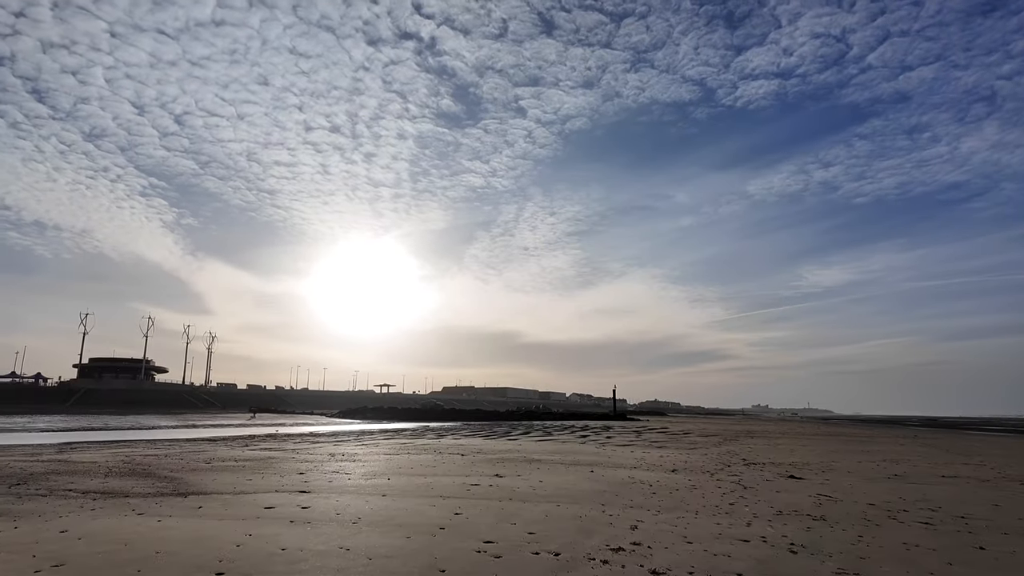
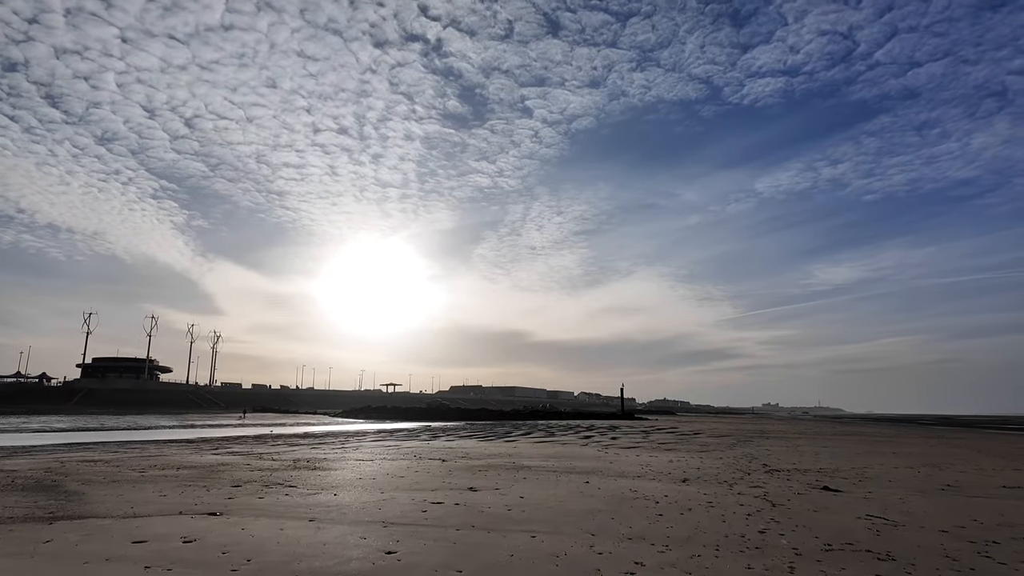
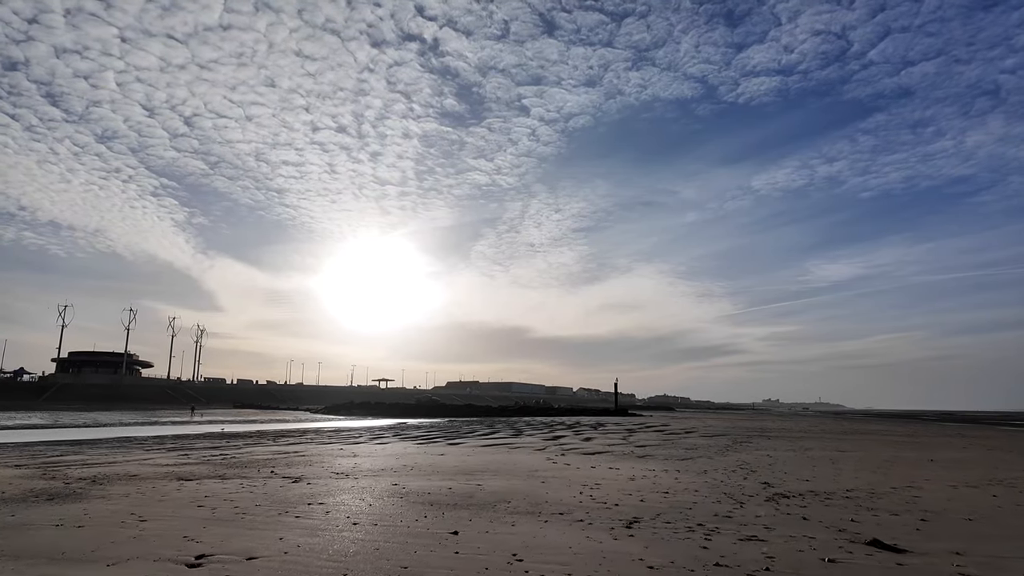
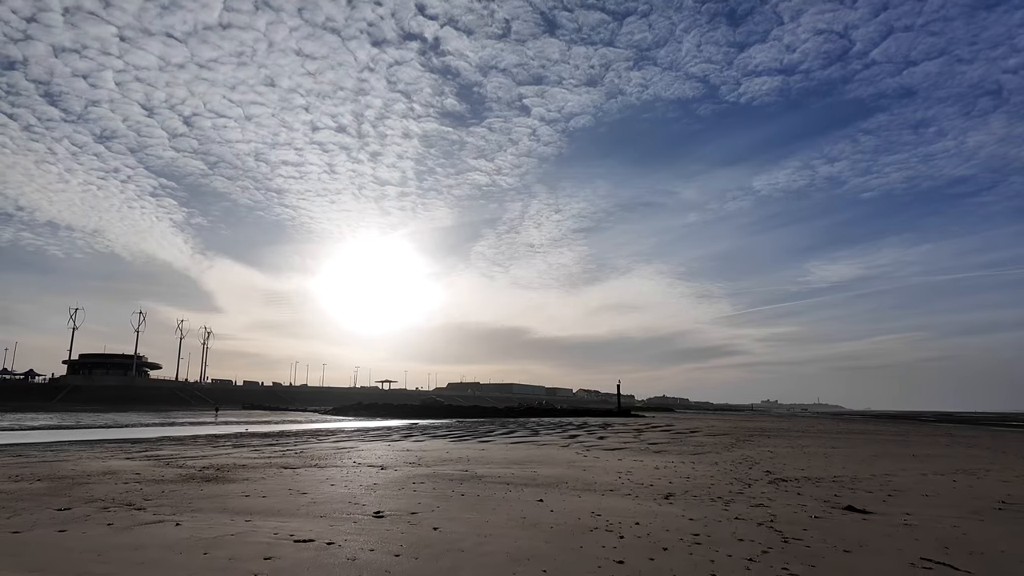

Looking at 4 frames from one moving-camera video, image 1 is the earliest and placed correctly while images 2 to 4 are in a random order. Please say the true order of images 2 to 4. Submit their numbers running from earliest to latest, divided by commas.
2, 4, 3
